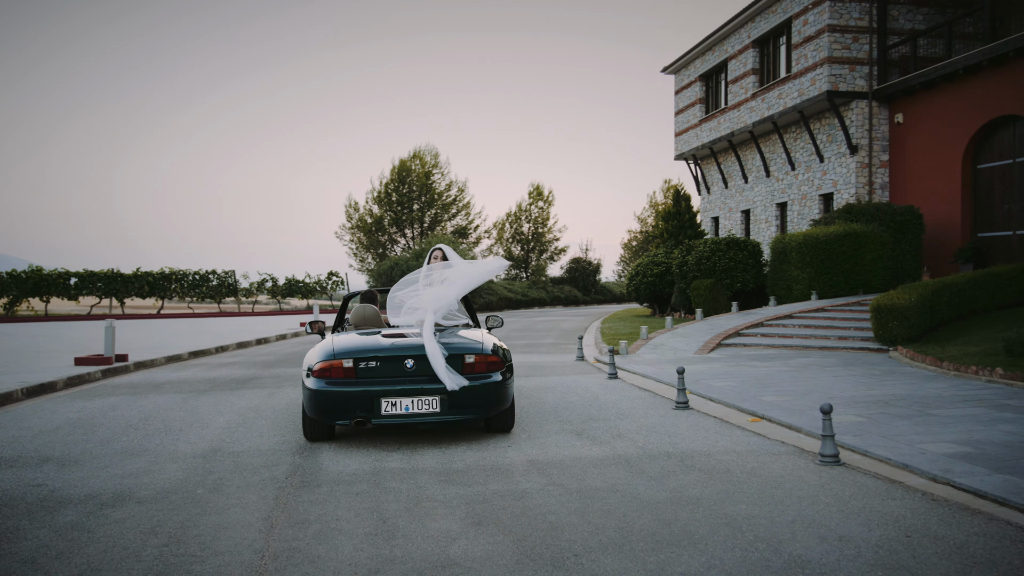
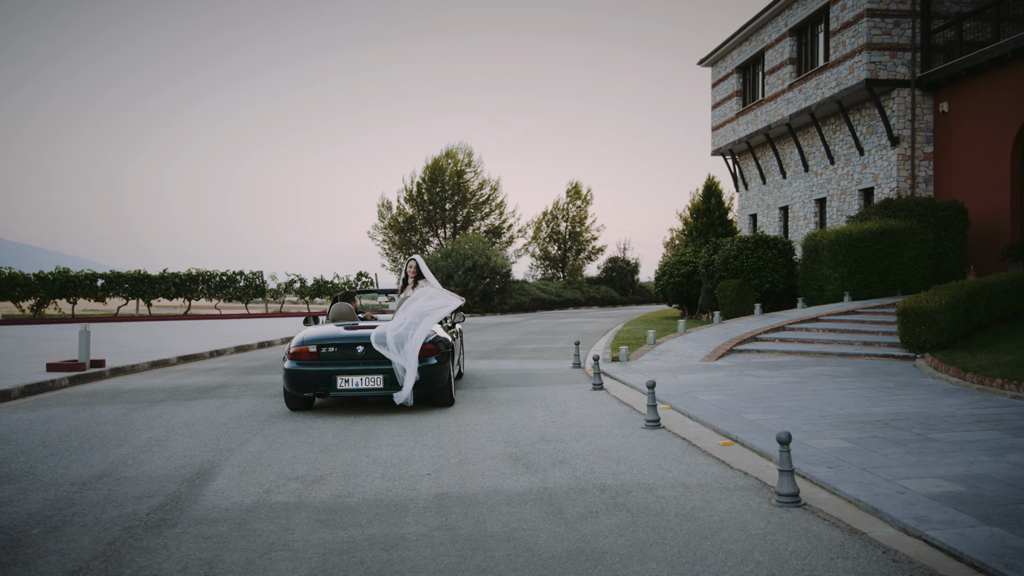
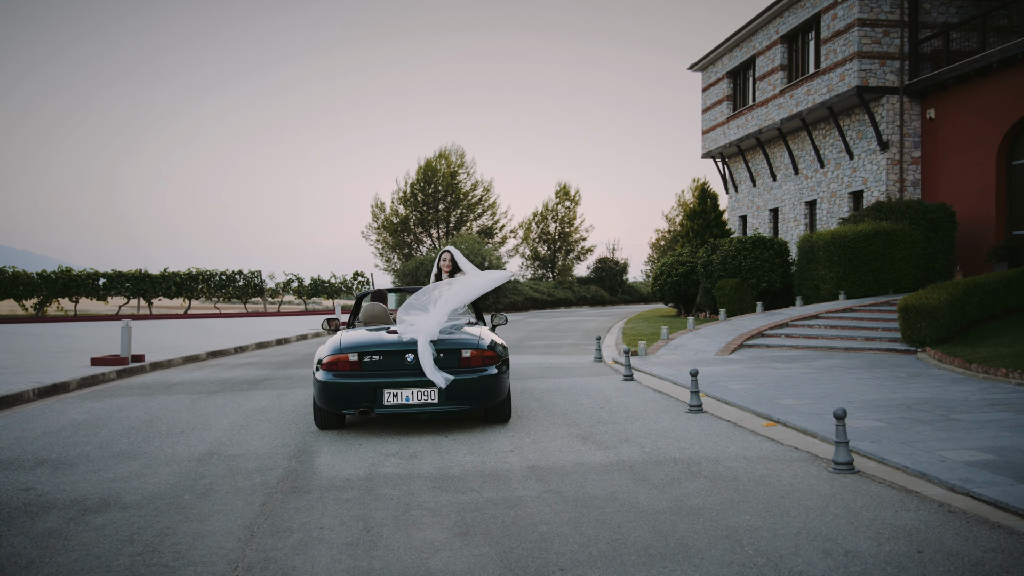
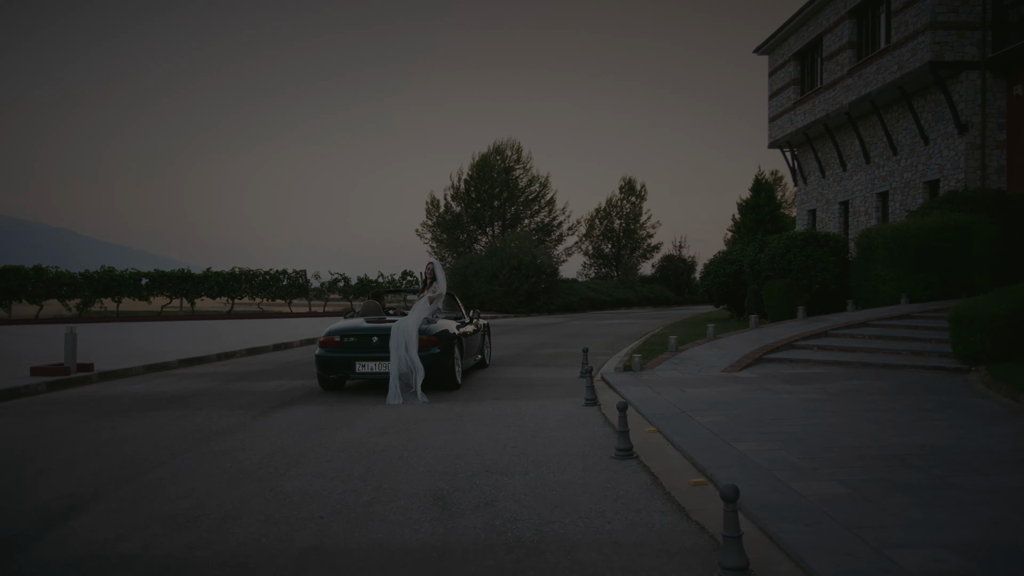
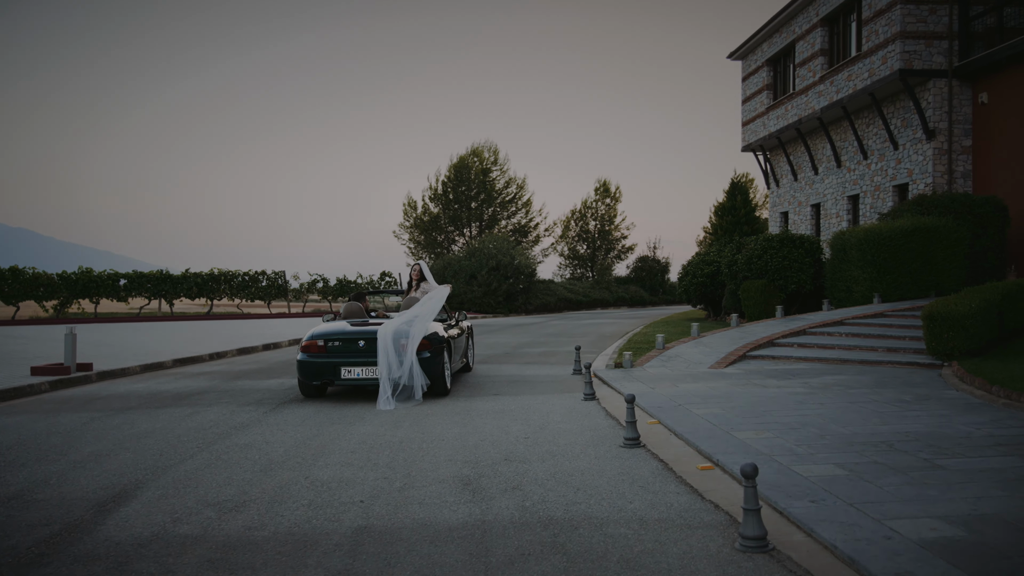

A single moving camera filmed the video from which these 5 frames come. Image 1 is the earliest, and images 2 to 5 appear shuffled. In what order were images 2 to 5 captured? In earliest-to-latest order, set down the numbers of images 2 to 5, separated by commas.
3, 2, 5, 4
